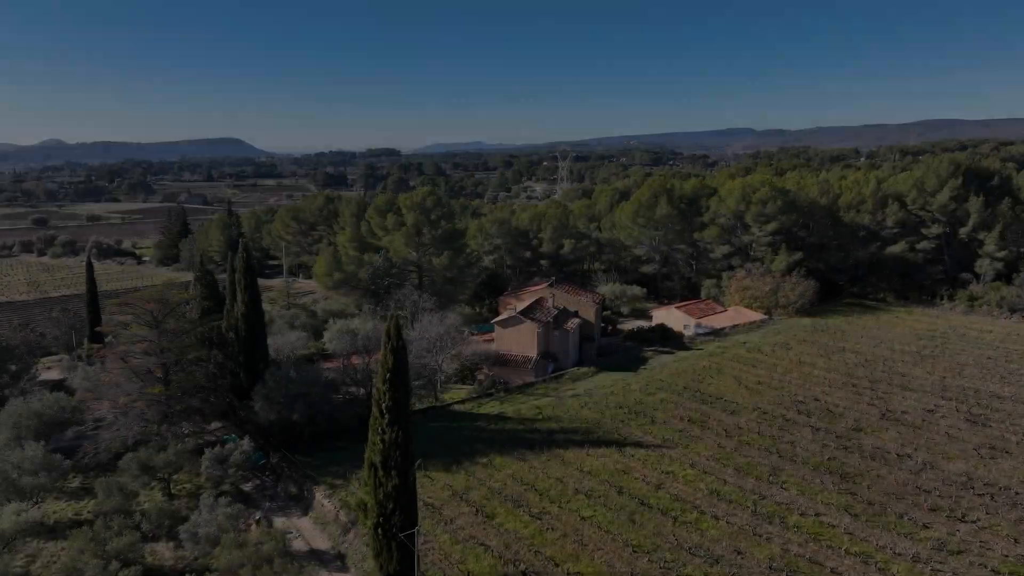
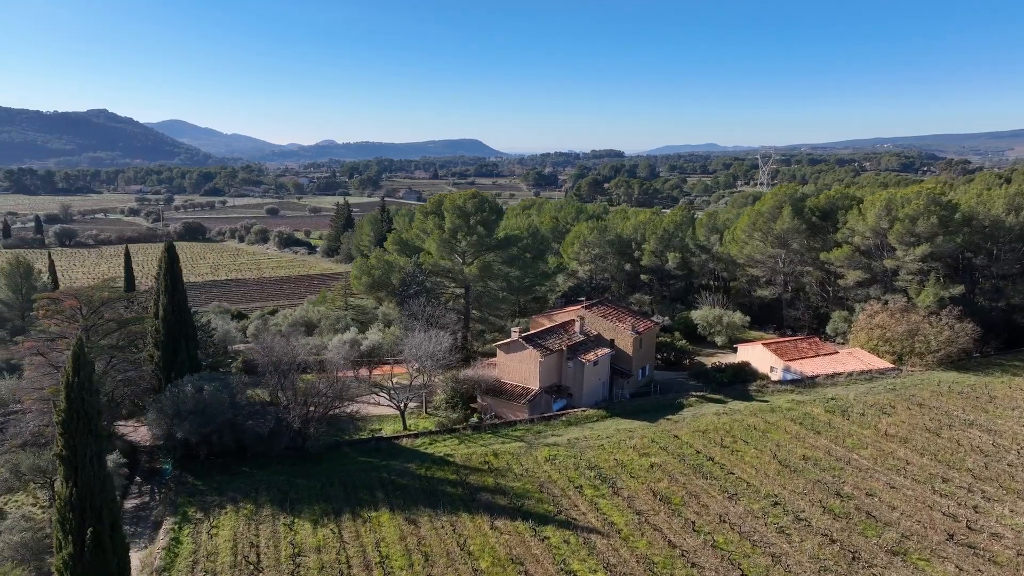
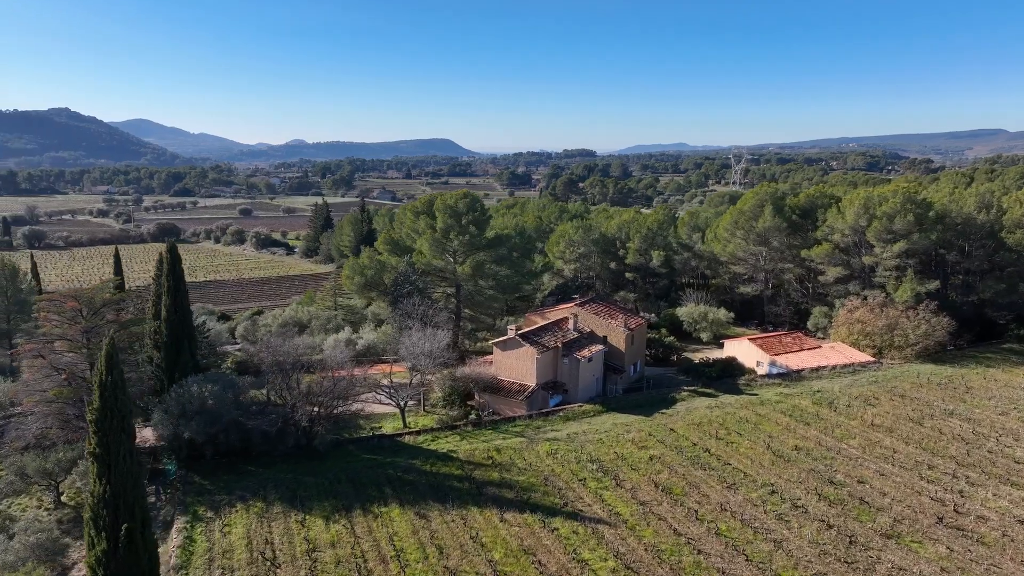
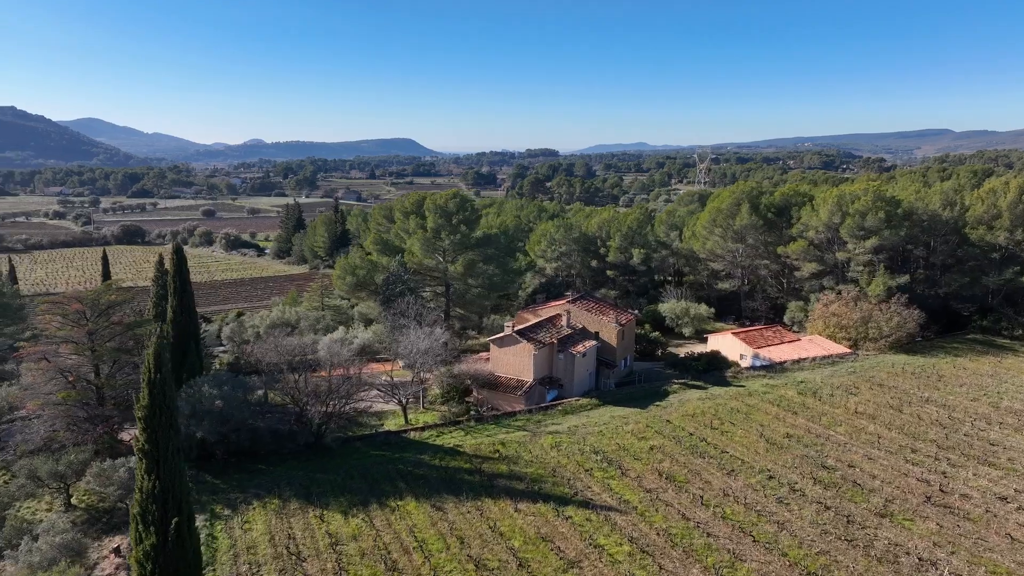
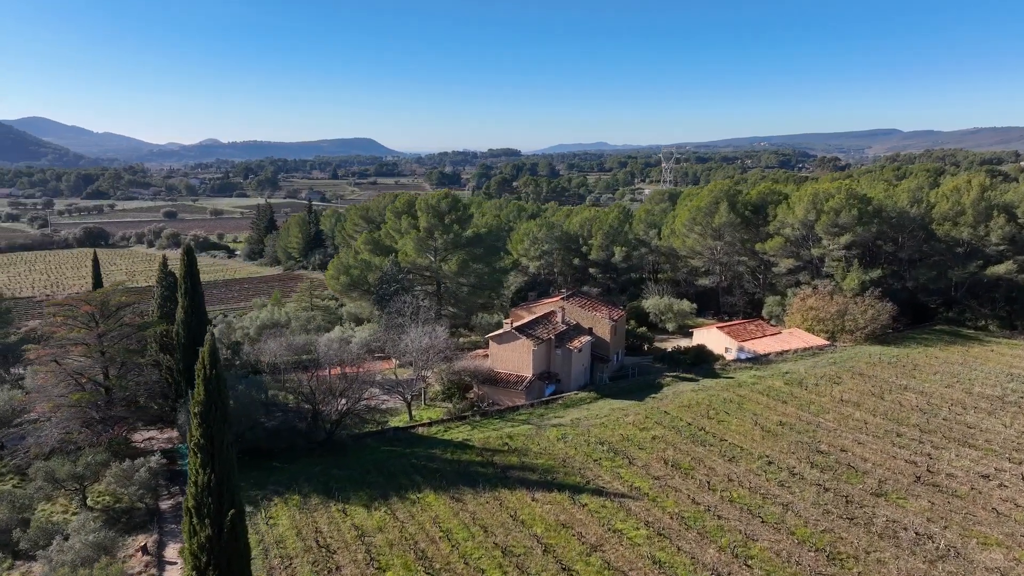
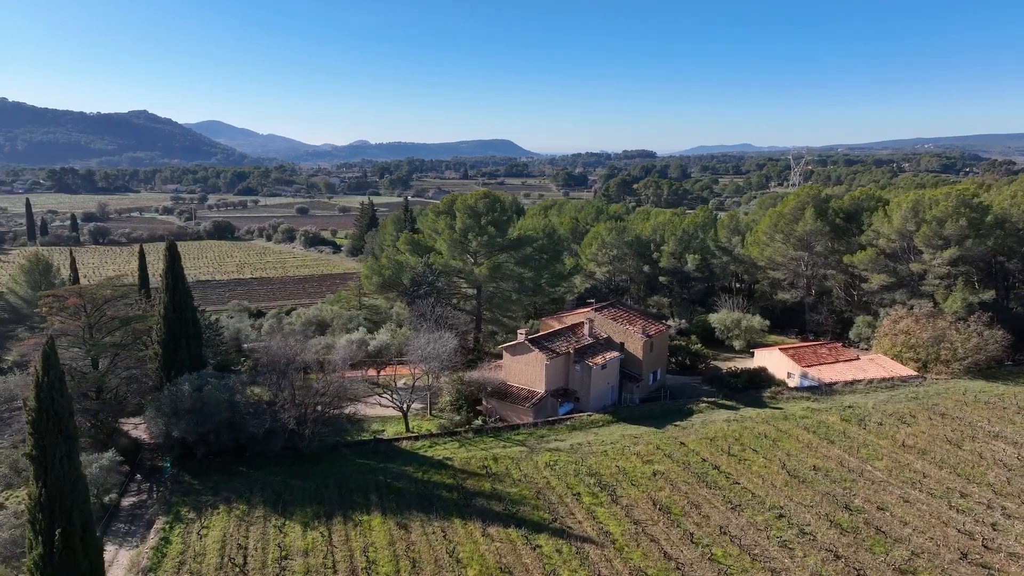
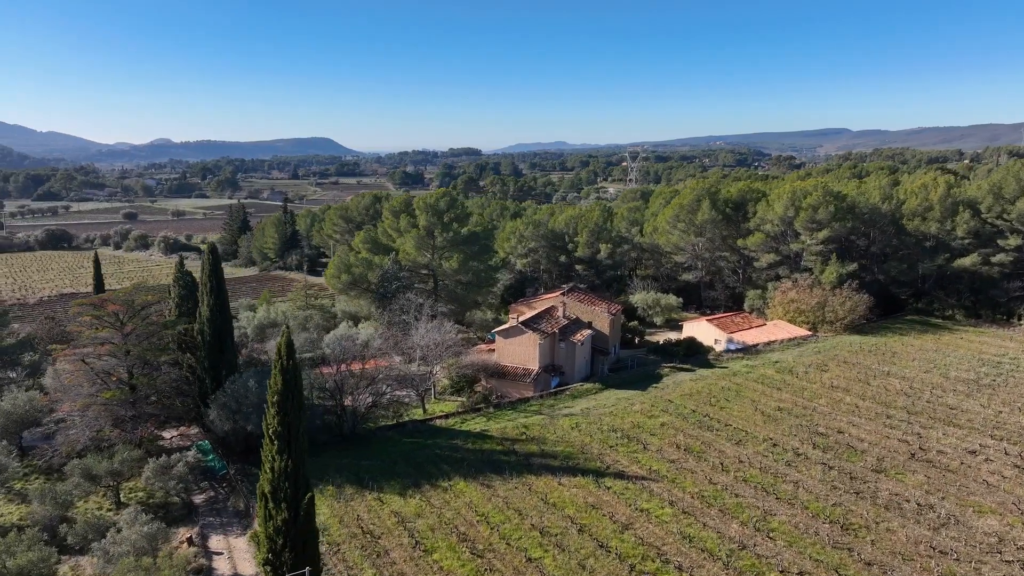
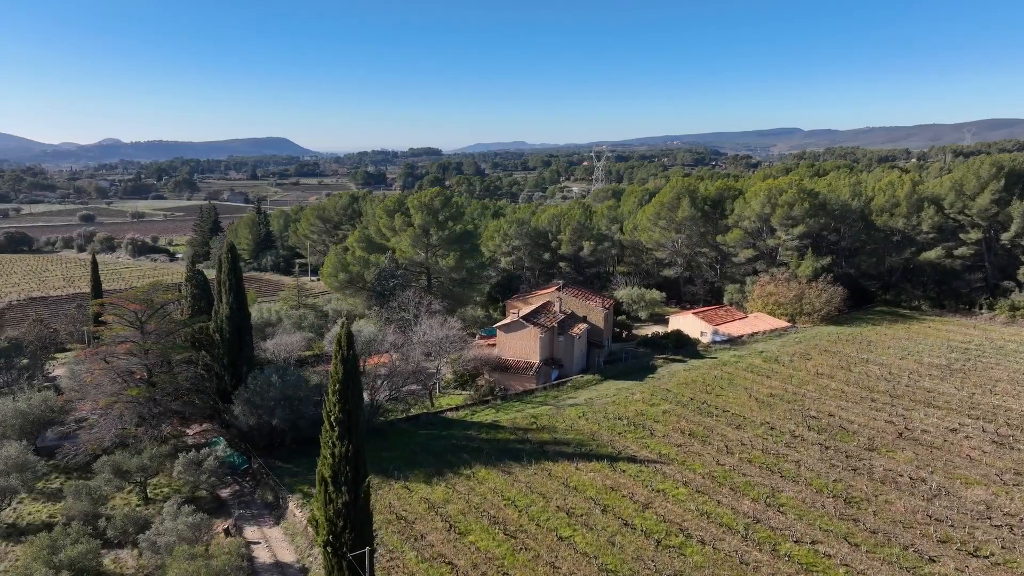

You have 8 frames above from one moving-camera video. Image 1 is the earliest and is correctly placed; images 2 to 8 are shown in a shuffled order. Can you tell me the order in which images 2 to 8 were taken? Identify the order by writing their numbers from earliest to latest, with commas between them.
8, 7, 5, 4, 3, 2, 6
